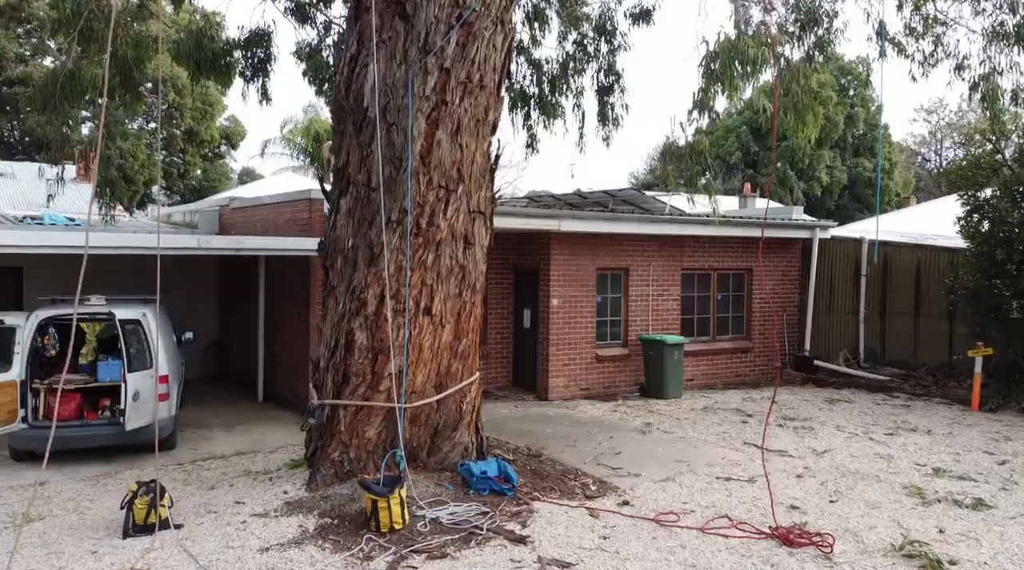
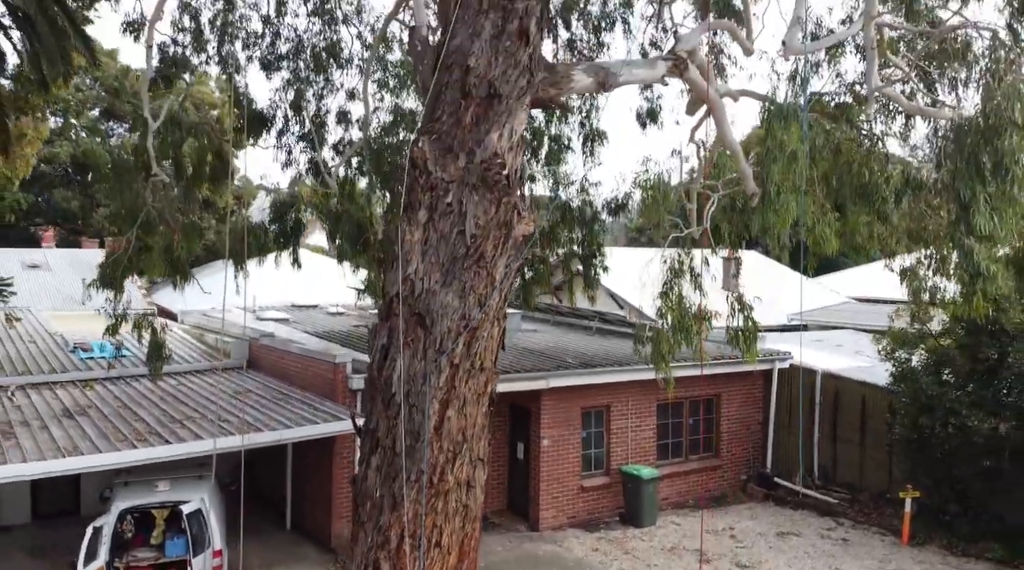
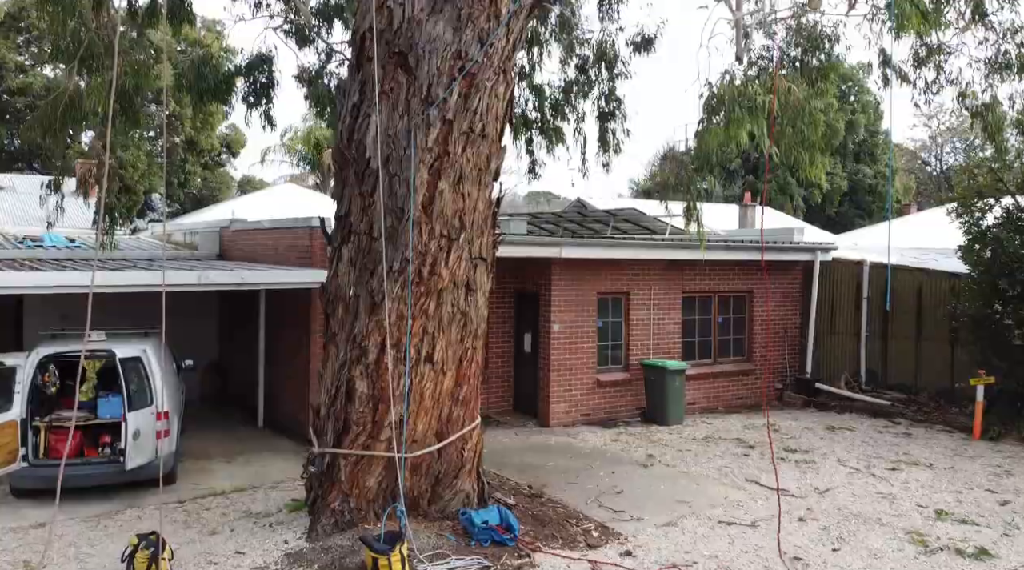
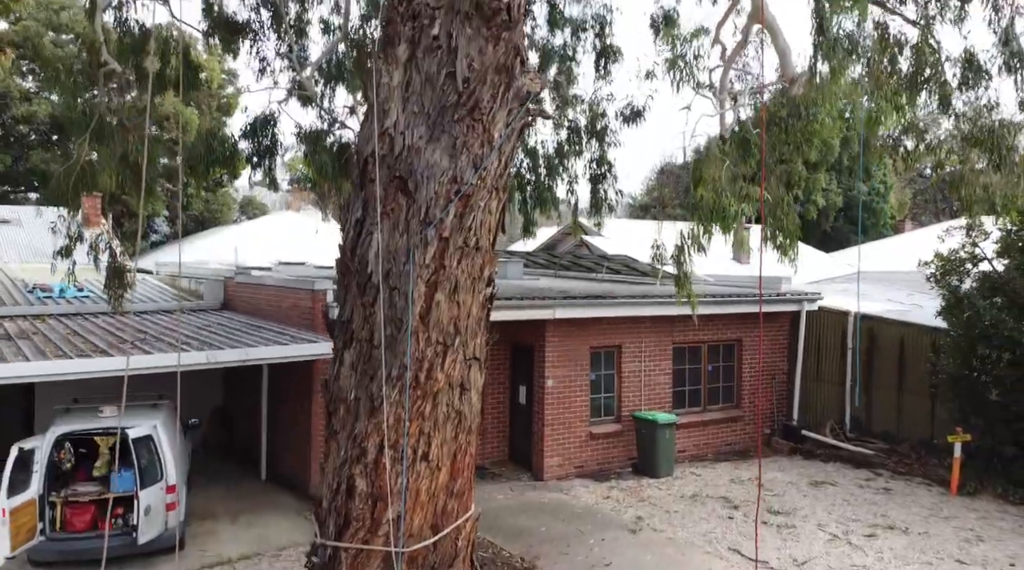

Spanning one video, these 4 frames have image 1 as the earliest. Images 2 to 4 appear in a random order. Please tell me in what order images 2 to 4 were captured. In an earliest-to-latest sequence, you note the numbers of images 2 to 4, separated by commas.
3, 4, 2
